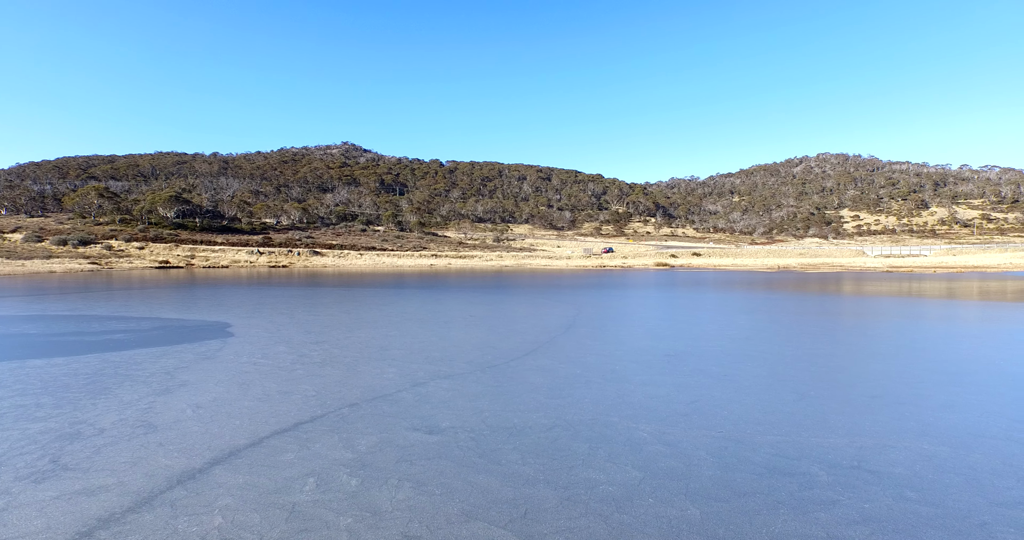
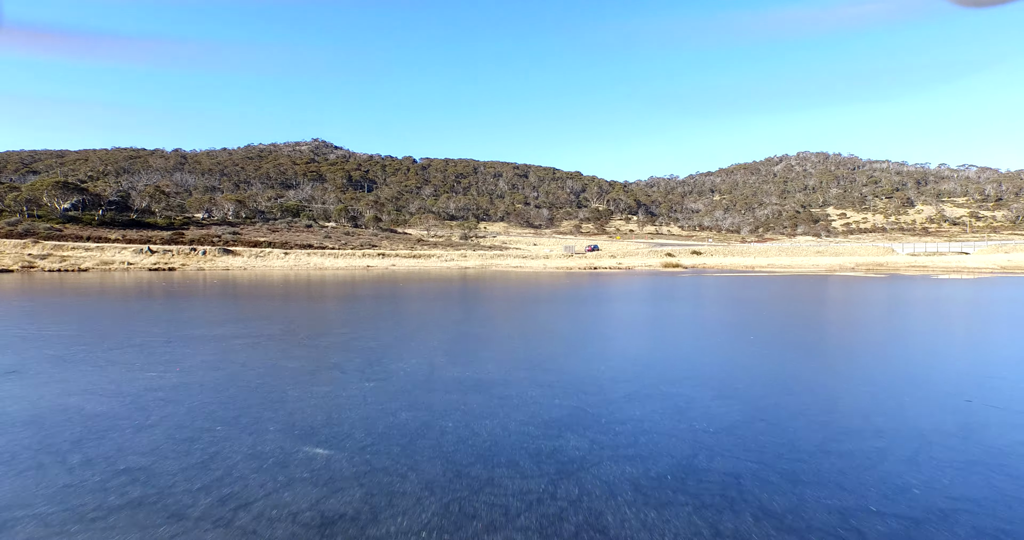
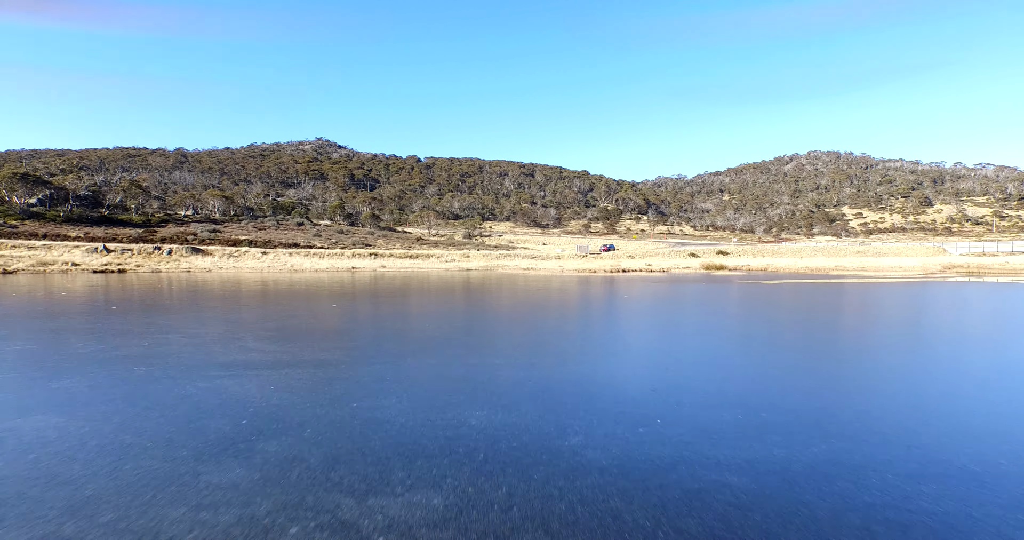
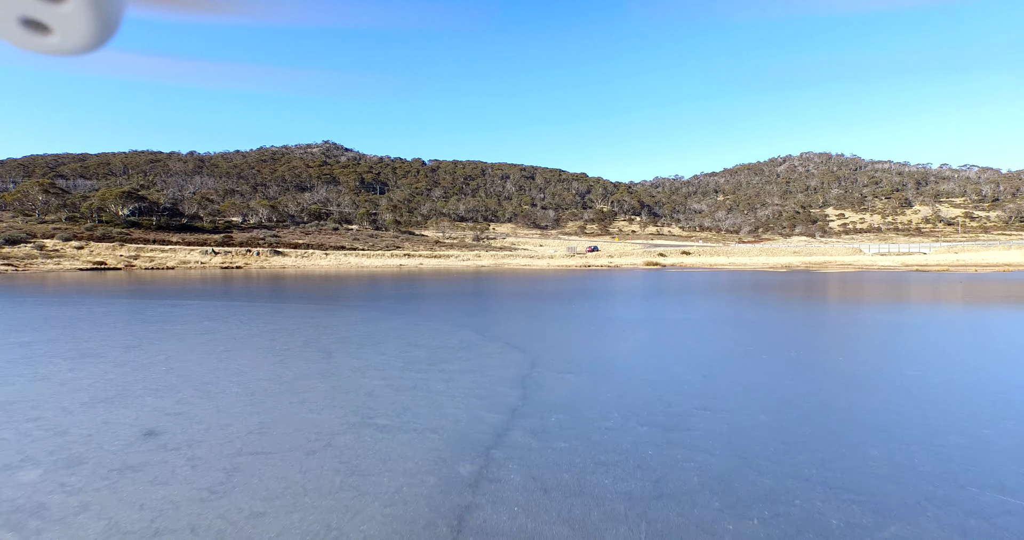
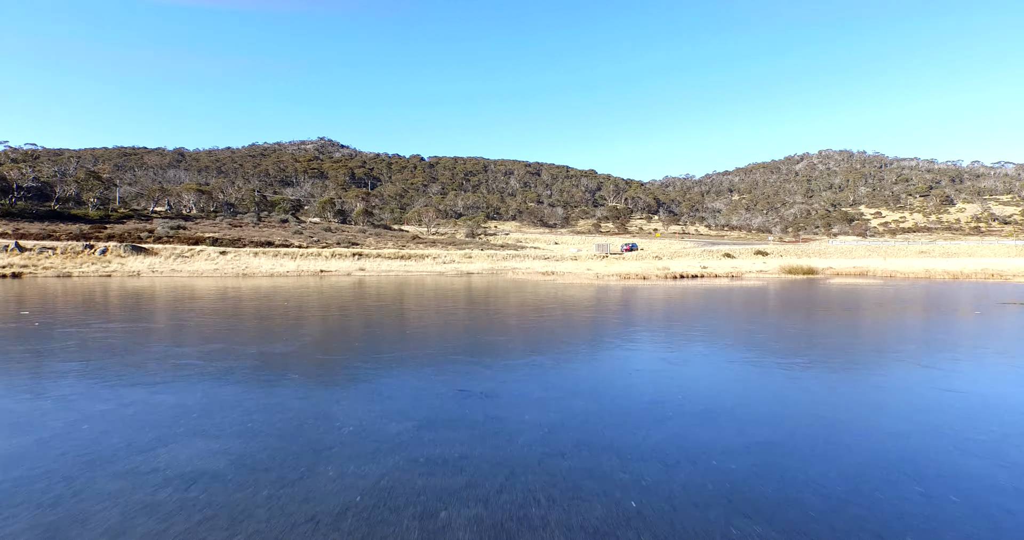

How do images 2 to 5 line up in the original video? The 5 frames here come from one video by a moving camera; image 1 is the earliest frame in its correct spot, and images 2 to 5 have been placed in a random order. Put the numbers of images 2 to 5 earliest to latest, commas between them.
4, 2, 3, 5
